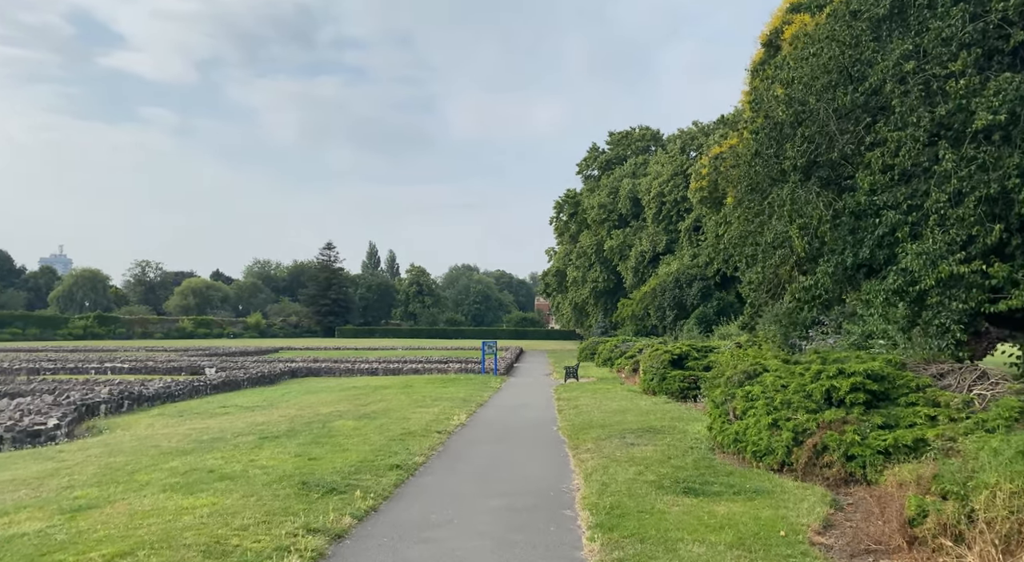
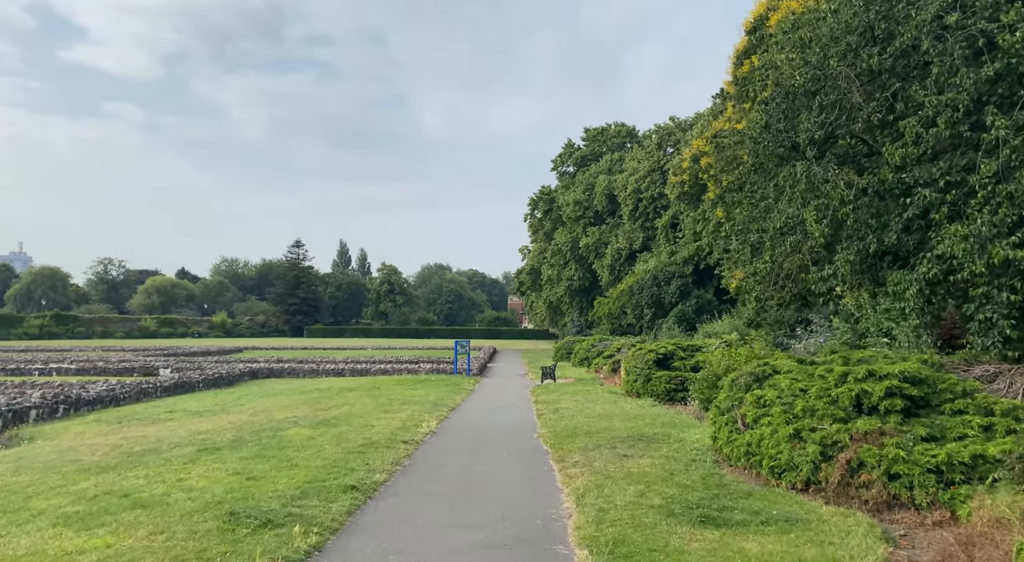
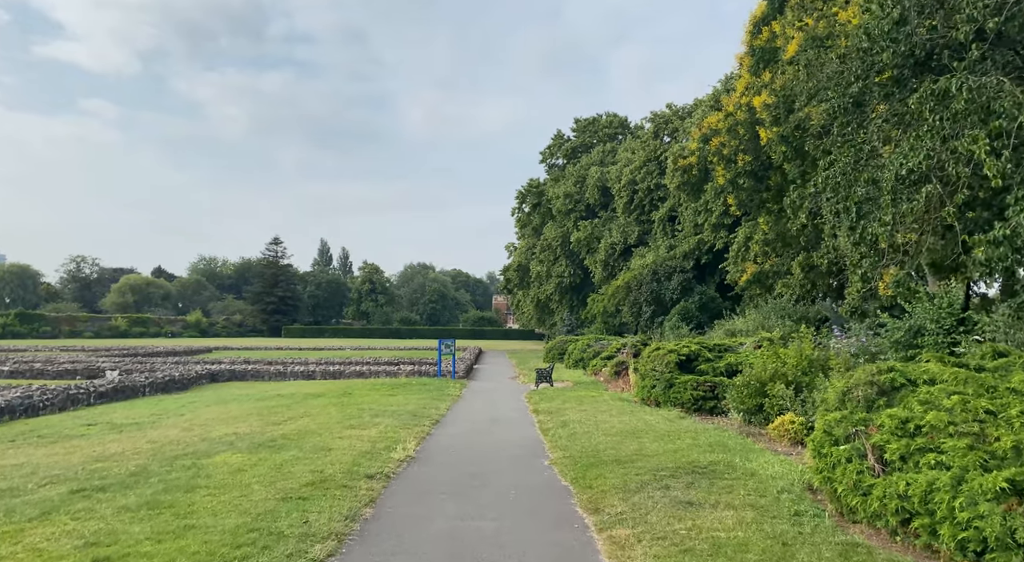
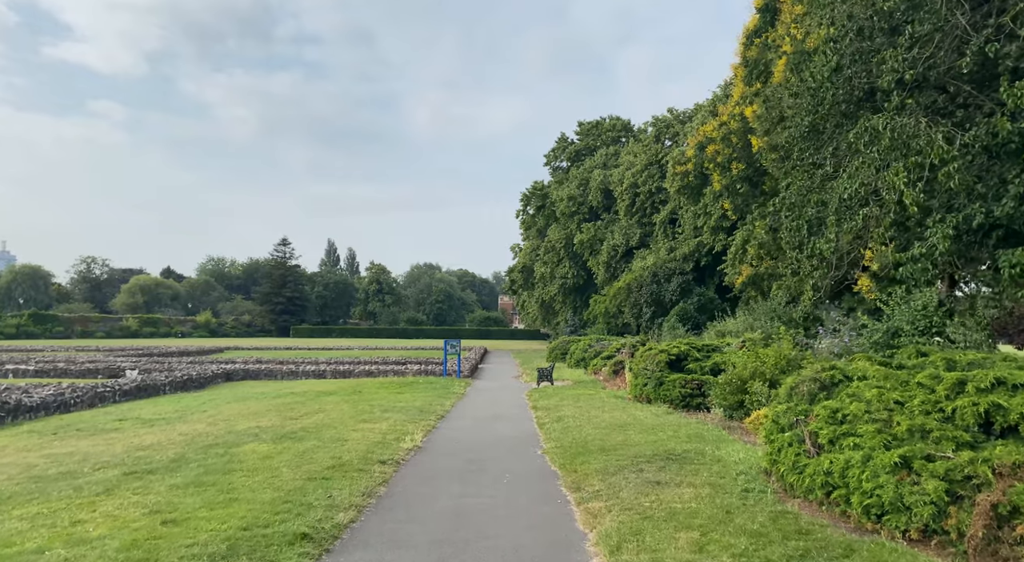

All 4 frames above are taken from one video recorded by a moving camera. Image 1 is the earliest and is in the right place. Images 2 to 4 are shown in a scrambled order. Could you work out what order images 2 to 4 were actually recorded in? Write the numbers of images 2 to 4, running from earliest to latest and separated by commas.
2, 4, 3
